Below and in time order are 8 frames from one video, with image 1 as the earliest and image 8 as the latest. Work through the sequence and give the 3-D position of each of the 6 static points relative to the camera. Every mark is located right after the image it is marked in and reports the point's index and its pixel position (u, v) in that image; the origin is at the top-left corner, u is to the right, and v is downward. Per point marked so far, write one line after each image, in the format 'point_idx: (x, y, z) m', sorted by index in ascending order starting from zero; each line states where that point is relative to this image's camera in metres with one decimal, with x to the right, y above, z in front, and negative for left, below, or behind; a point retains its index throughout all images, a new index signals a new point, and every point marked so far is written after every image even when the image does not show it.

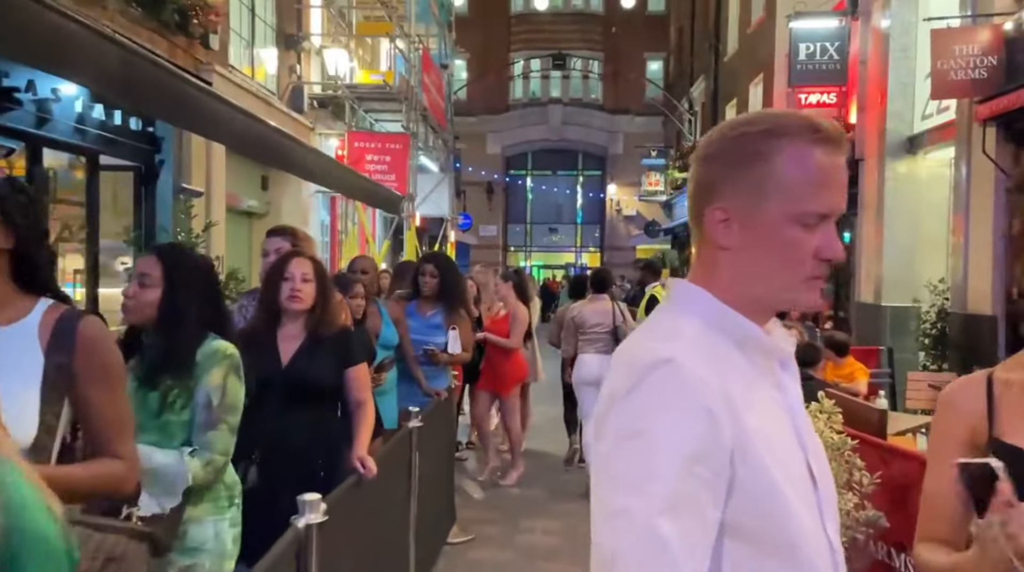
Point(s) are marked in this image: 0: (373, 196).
0: (-1.7, +1.1, +9.9) m
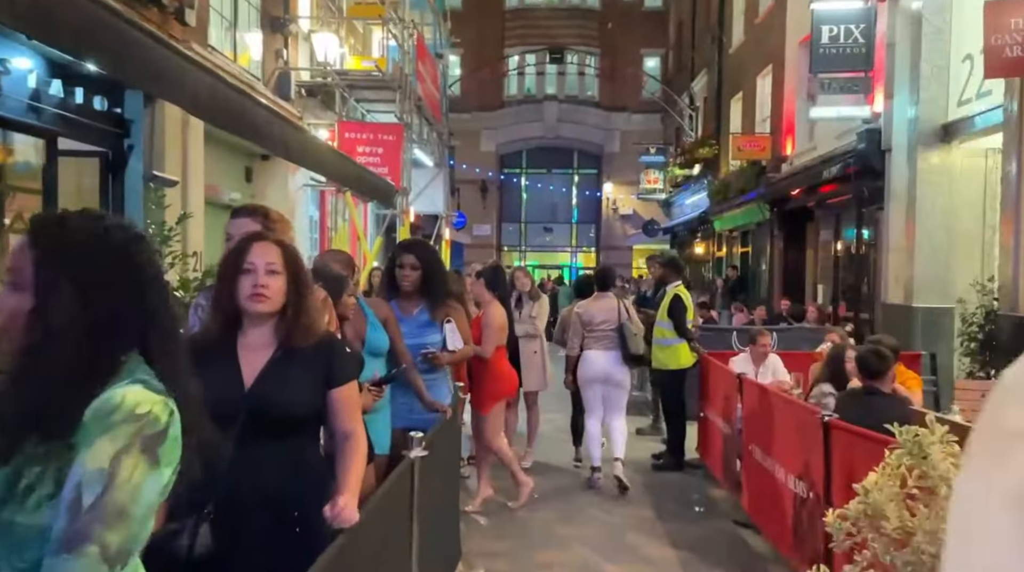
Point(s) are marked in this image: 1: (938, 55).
0: (-1.6, +1.1, +9.1) m
1: (+5.1, +2.7, +9.9) m
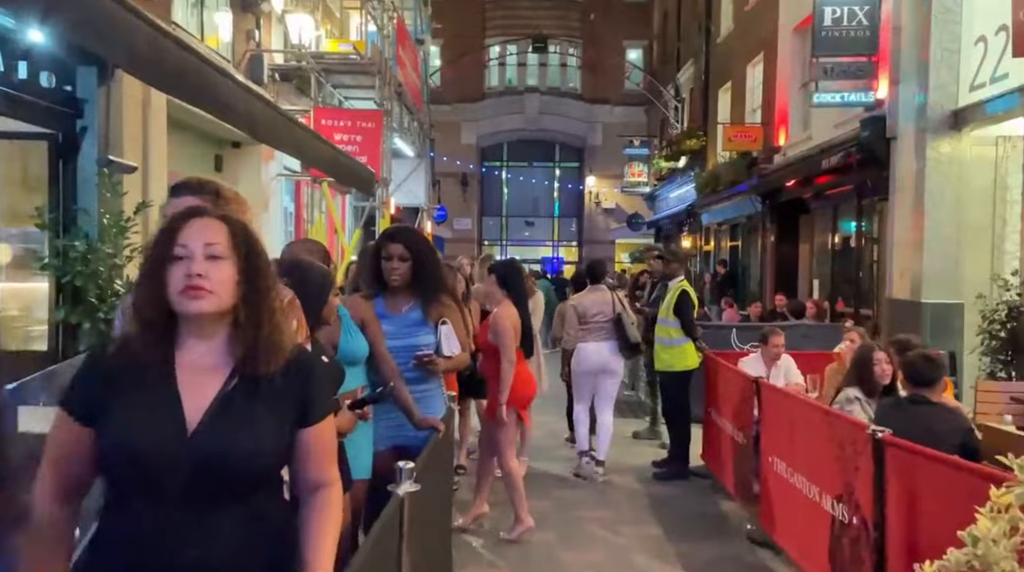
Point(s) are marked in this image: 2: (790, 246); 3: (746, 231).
0: (-1.7, +1.2, +8.4) m
1: (+4.9, +2.8, +9.4) m
2: (+5.1, +0.7, +15.3) m
3: (+4.9, +1.2, +17.5) m
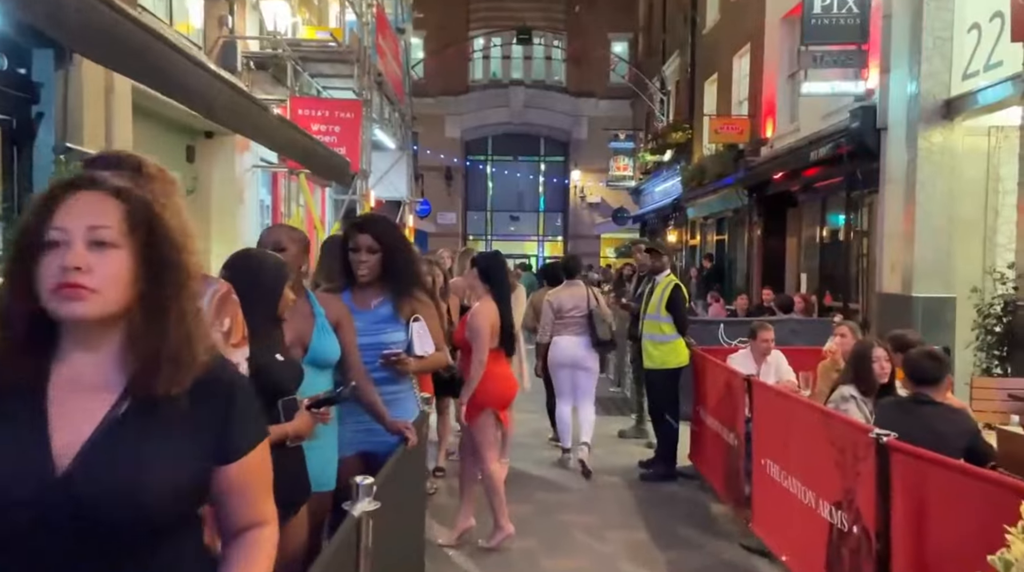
0: (-1.9, +1.2, +8.1) m
1: (+4.7, +2.9, +9.2) m
2: (+4.8, +0.8, +15.1) m
3: (+4.6, +1.3, +17.3) m
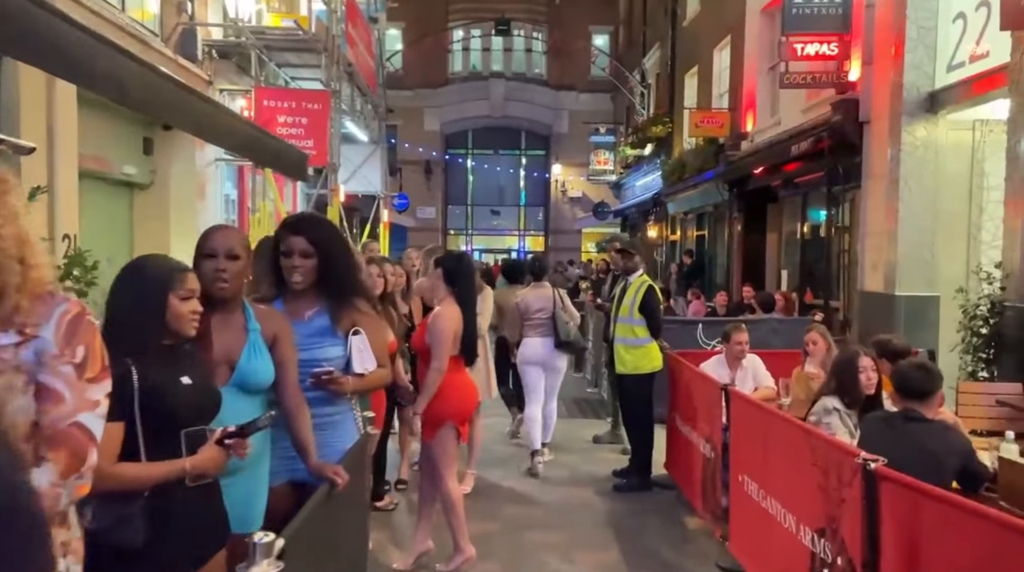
0: (-2.2, +1.2, +7.7) m
1: (+4.4, +2.9, +8.9) m
2: (+4.4, +0.9, +14.8) m
3: (+4.1, +1.3, +17.0) m
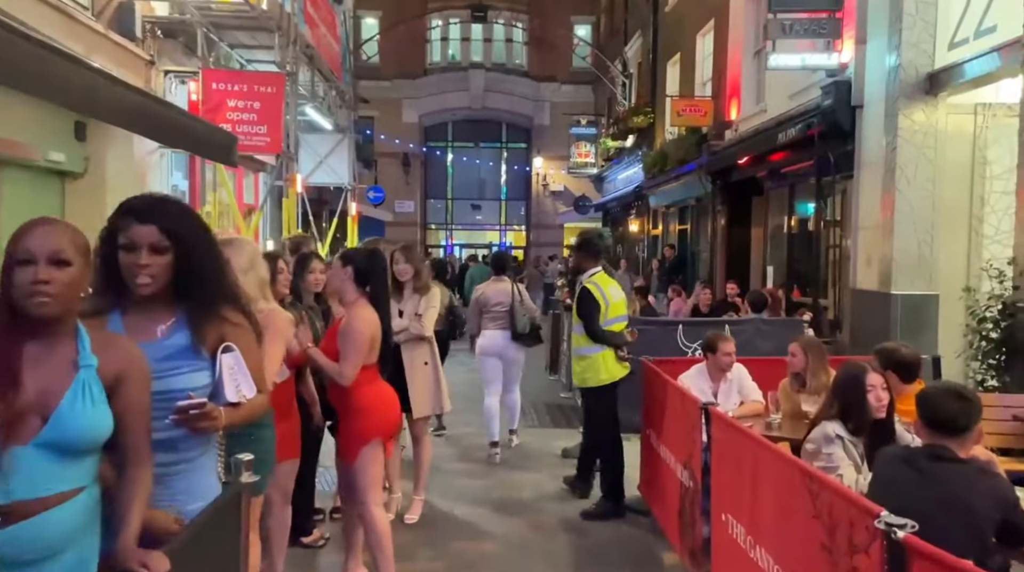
0: (-2.6, +1.2, +6.8) m
1: (+4.0, +2.9, +8.2) m
2: (+3.9, +1.0, +14.1) m
3: (+3.6, +1.4, +16.2) m
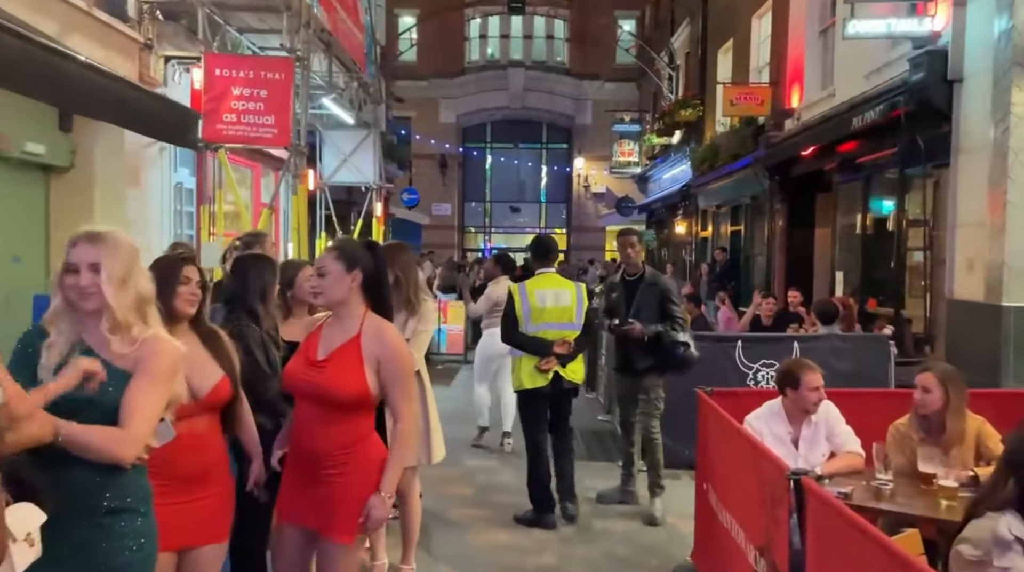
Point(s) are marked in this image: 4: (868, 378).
0: (-2.4, +1.2, +5.7) m
1: (+4.3, +2.8, +6.7) m
2: (+4.4, +0.8, +12.6) m
3: (+4.2, +1.3, +14.8) m
4: (+3.2, -0.8, +7.3) m
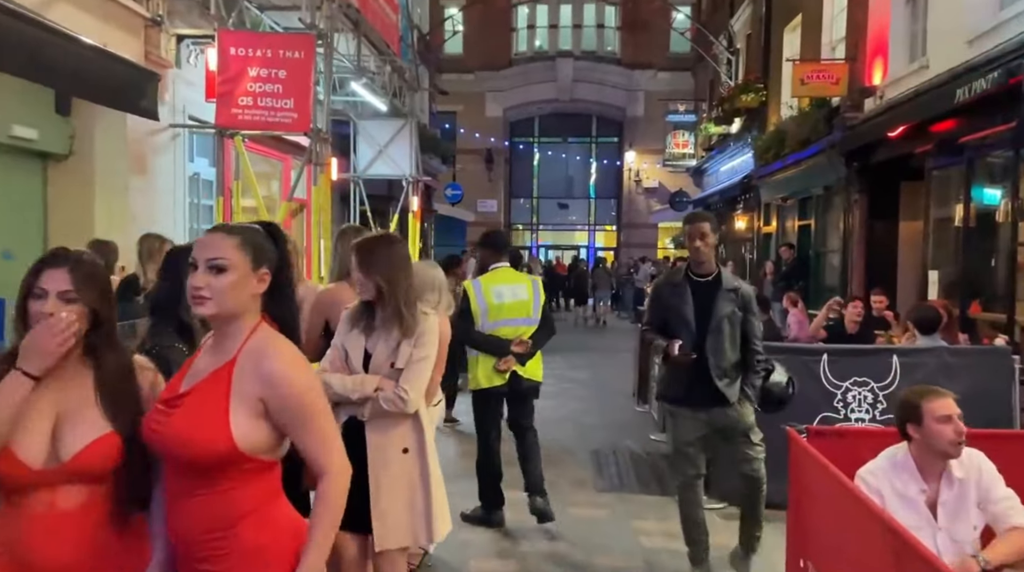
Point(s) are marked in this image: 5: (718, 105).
0: (-2.2, +1.2, +4.7) m
1: (+4.5, +2.8, +5.3) m
2: (+5.0, +0.8, +11.2) m
3: (+5.0, +1.3, +13.4) m
4: (+3.4, -0.8, +6.0) m
5: (+4.6, +4.0, +18.4) m
